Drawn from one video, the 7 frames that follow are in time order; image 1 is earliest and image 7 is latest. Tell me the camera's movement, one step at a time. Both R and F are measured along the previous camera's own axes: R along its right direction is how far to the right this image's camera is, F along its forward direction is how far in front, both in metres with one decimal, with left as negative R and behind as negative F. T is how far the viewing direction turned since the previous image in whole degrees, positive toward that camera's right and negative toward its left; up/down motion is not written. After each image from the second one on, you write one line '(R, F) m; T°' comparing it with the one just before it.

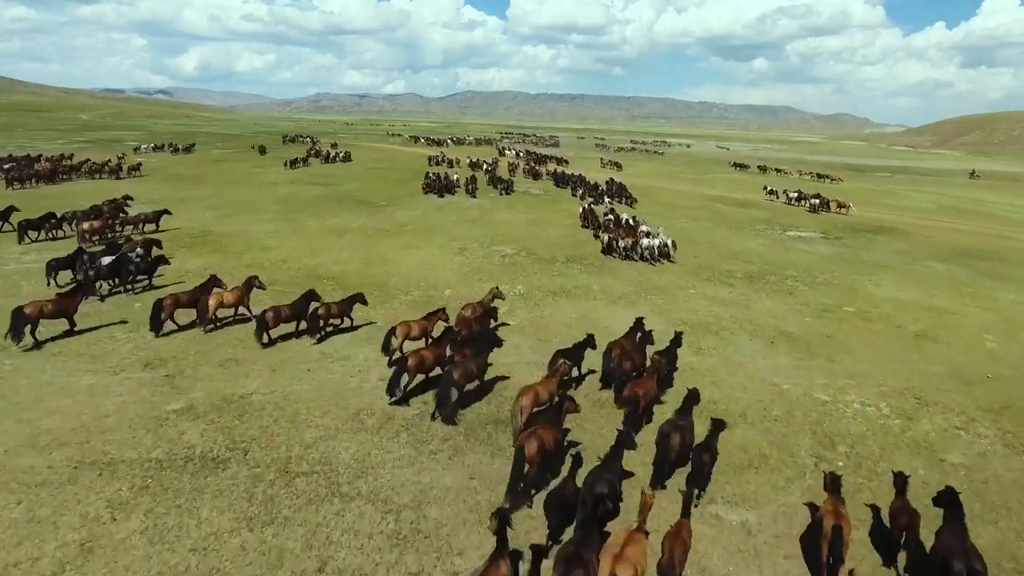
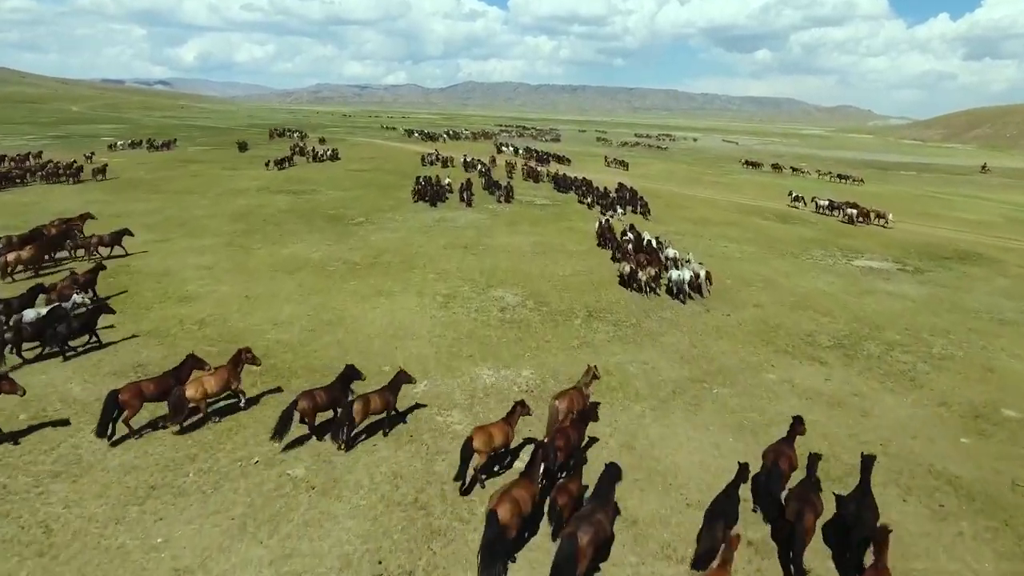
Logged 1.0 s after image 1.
(-0.1, +6.1) m; 0°
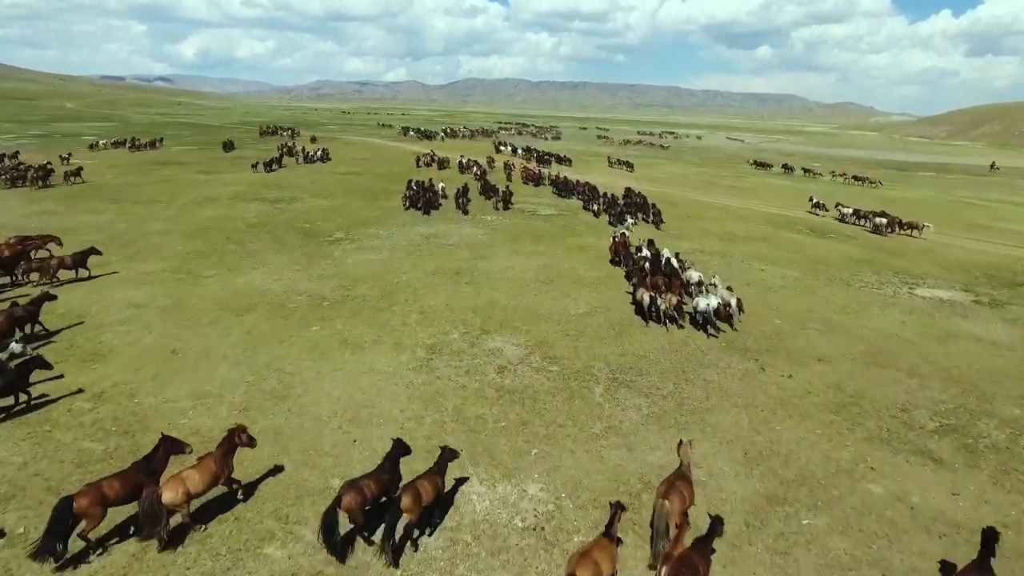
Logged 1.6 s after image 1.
(0.0, +4.1) m; 0°
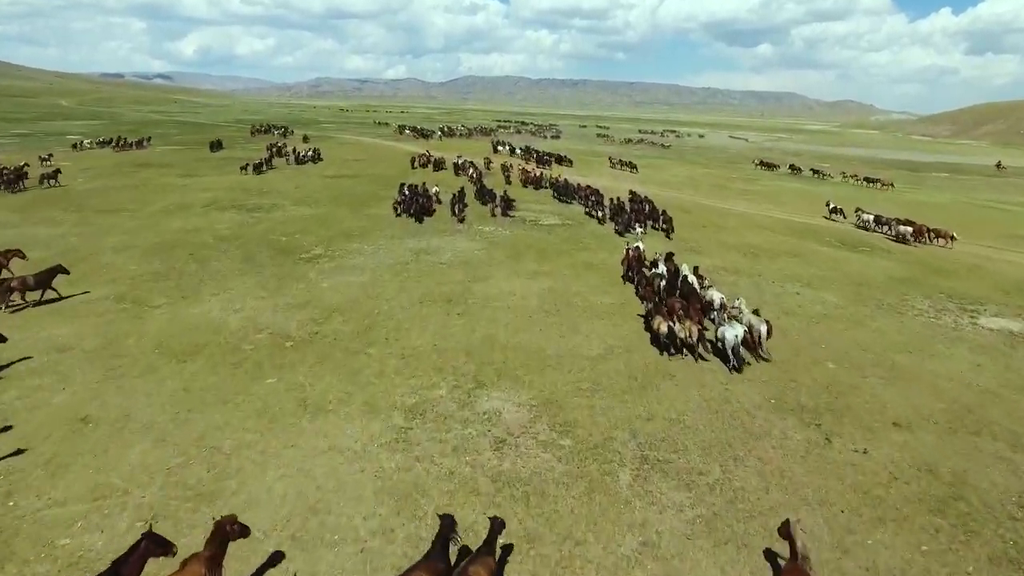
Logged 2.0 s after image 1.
(0.0, +3.1) m; 0°
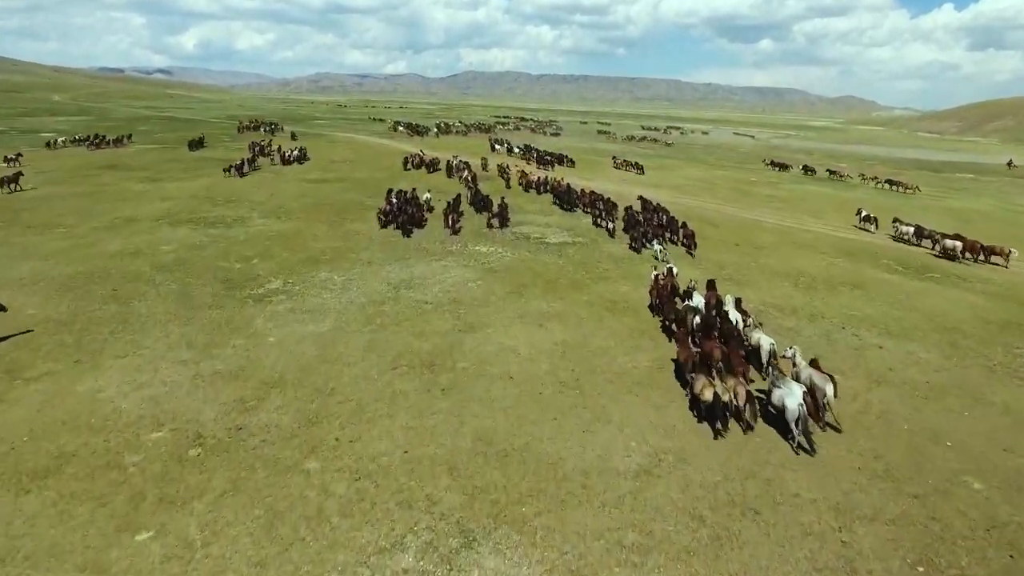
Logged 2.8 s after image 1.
(-0.1, +4.8) m; 0°
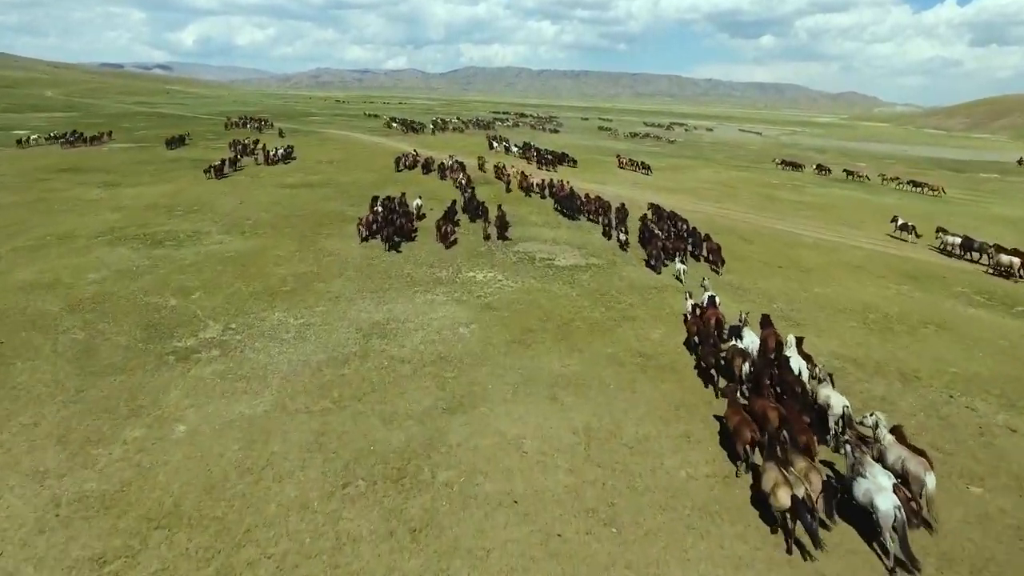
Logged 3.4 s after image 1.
(-0.1, +4.5) m; 0°
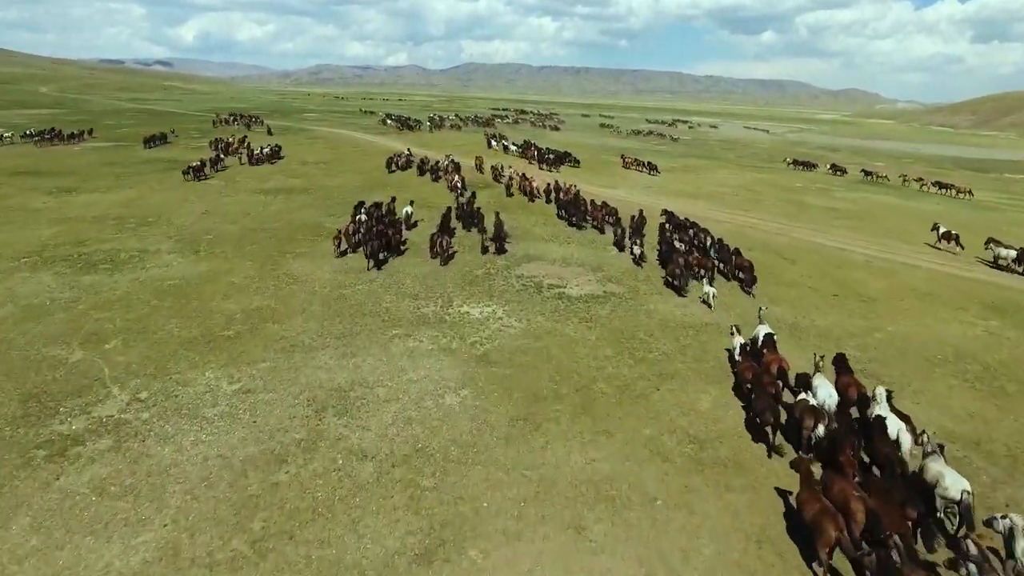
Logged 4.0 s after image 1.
(-0.1, +4.1) m; 0°
